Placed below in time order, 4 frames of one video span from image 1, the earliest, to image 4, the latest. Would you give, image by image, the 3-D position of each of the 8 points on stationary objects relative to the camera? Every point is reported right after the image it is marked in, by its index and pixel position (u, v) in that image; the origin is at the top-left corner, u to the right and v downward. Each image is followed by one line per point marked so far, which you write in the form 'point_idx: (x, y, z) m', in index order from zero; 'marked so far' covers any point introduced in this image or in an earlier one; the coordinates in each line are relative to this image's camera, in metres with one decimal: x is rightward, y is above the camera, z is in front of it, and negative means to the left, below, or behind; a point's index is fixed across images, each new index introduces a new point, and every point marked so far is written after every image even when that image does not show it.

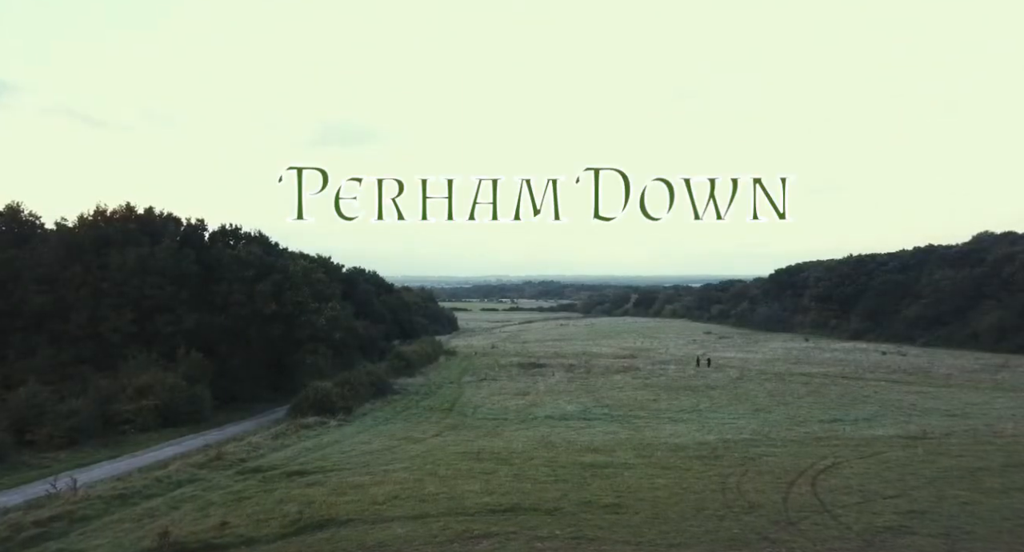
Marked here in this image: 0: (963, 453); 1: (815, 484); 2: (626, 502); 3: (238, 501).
0: (+10.5, -4.1, +16.9) m
1: (+5.9, -4.1, +14.2) m
2: (+2.1, -4.1, +13.2) m
3: (-5.3, -4.4, +14.0) m
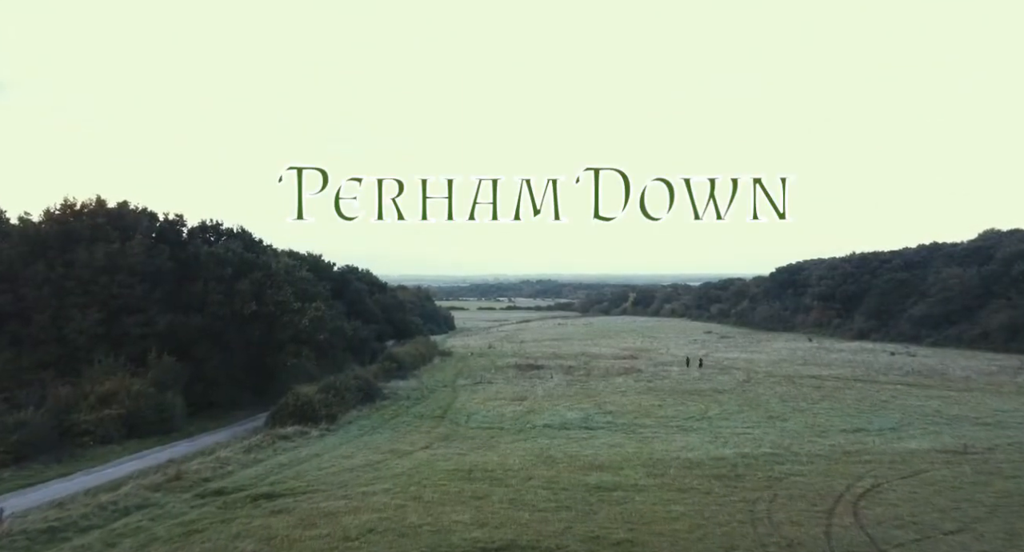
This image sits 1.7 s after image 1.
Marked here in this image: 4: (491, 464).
0: (+10.5, -4.1, +15.0) m
1: (+5.8, -4.0, +12.2) m
2: (+2.0, -4.0, +11.2) m
3: (-5.4, -4.3, +12.0) m
4: (-0.5, -4.7, +18.1) m
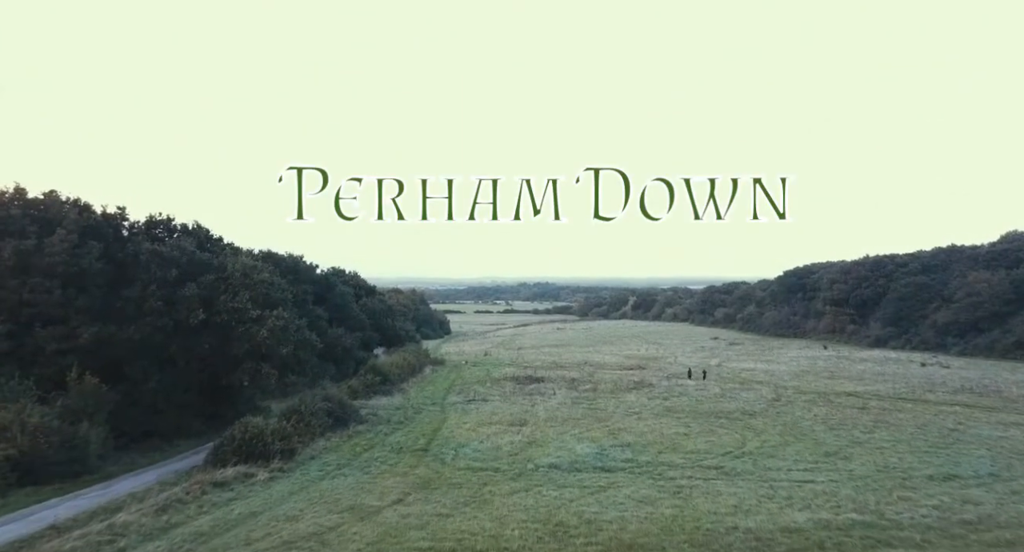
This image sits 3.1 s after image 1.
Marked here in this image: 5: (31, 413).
0: (+10.4, -4.2, +10.2) m
1: (+5.8, -4.1, +7.5) m
2: (+2.0, -4.1, +6.4) m
3: (-5.4, -4.4, +7.2) m
4: (-0.6, -4.8, +13.3) m
5: (-12.5, -3.6, +18.9) m
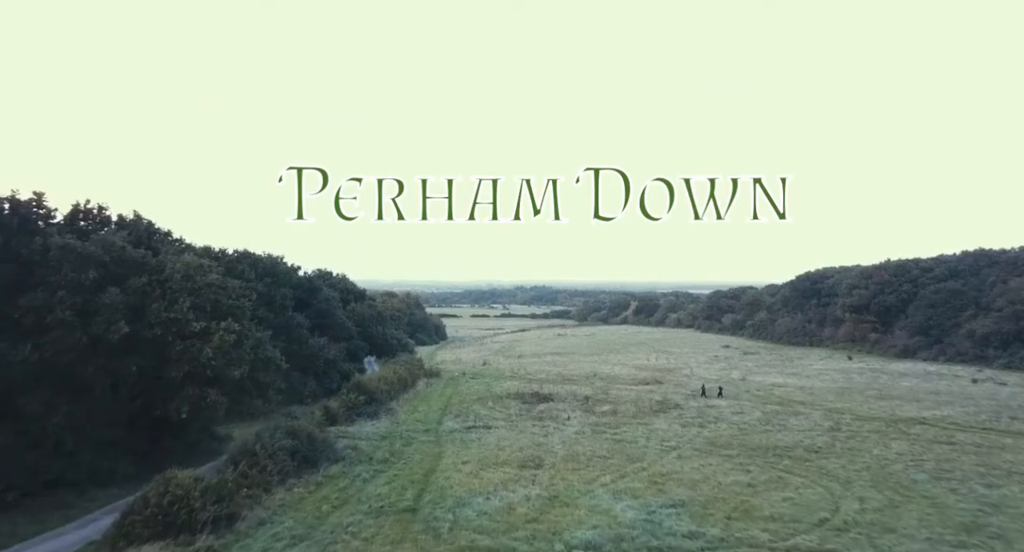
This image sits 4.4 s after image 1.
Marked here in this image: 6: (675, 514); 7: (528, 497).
0: (+10.9, -4.3, +4.6) m
1: (+6.3, -4.1, +1.8) m
2: (+2.5, -4.1, +0.7) m
3: (-4.9, -4.3, +1.5) m
4: (-0.1, -4.8, +7.6) m
5: (-12.1, -3.6, +13.2) m
6: (+3.8, -5.5, +16.7) m
7: (+0.4, -5.5, +18.3) m
